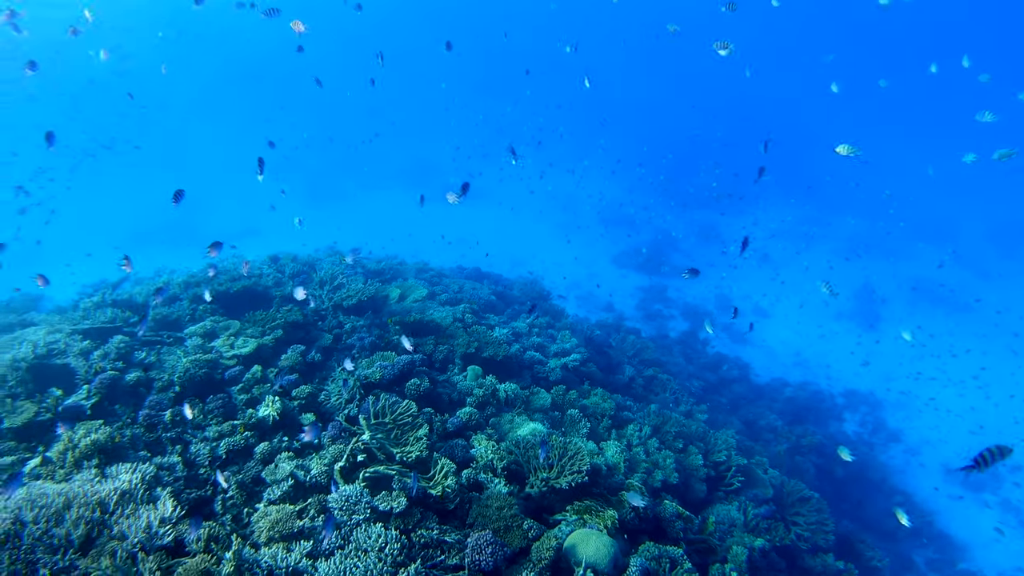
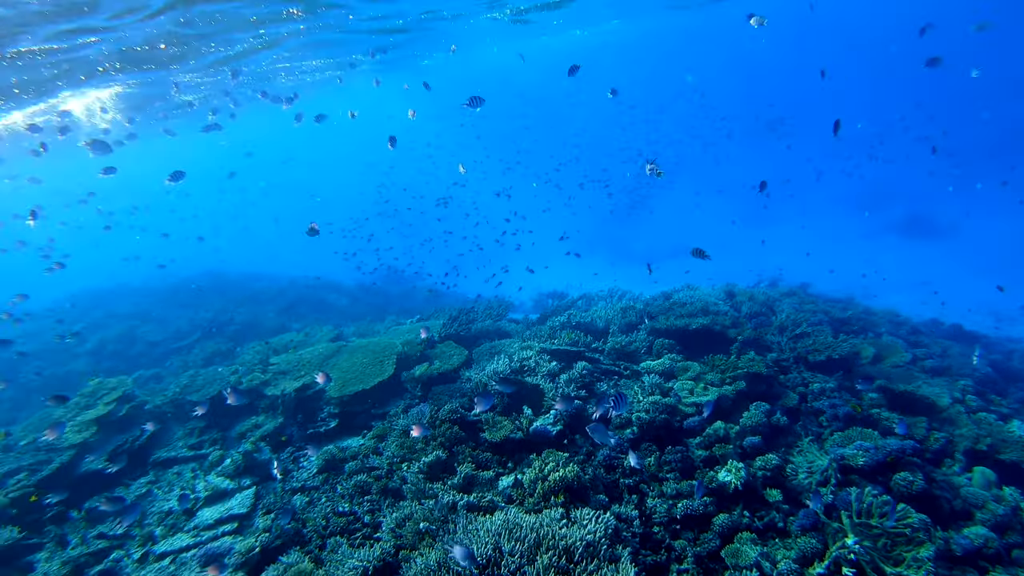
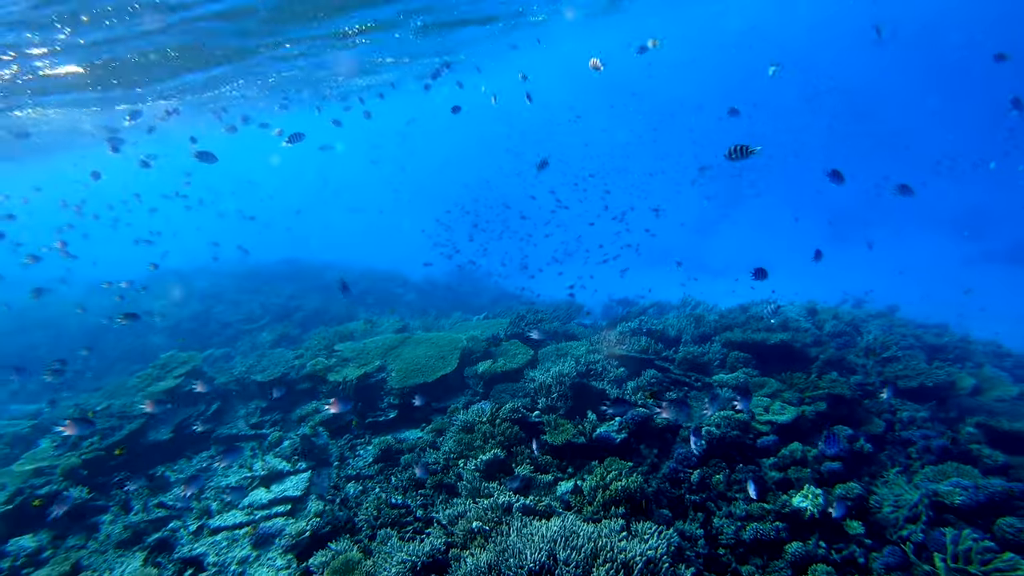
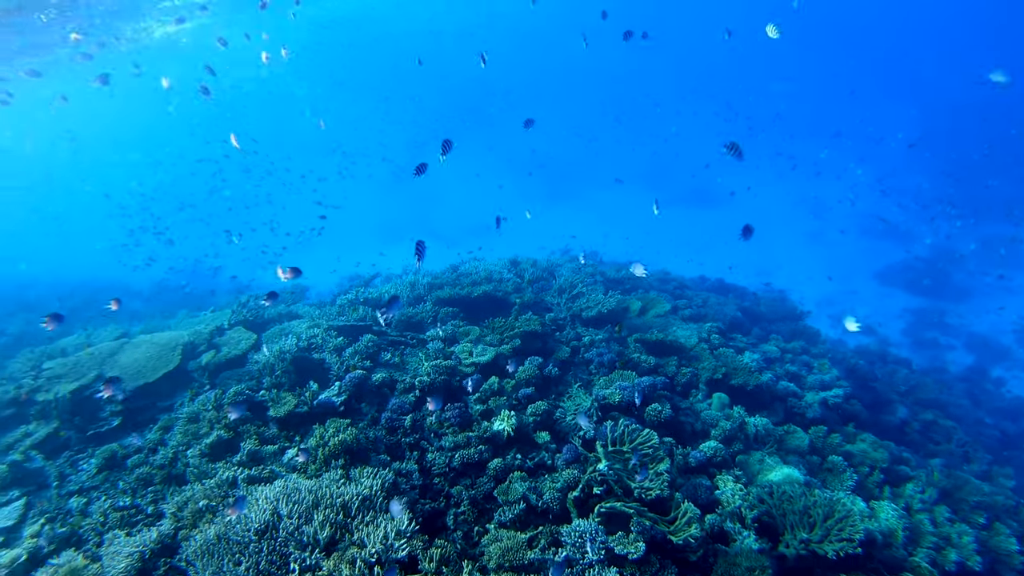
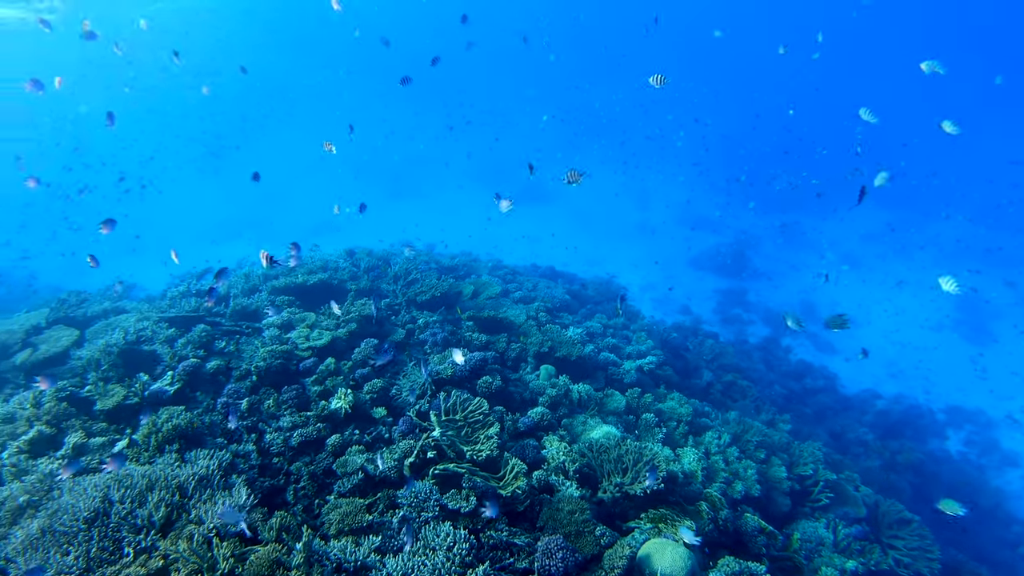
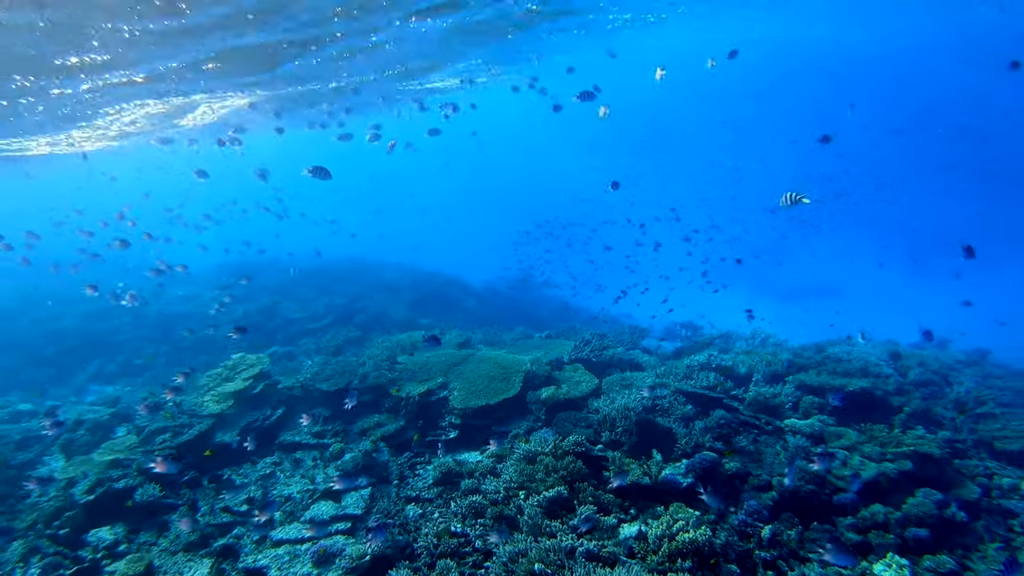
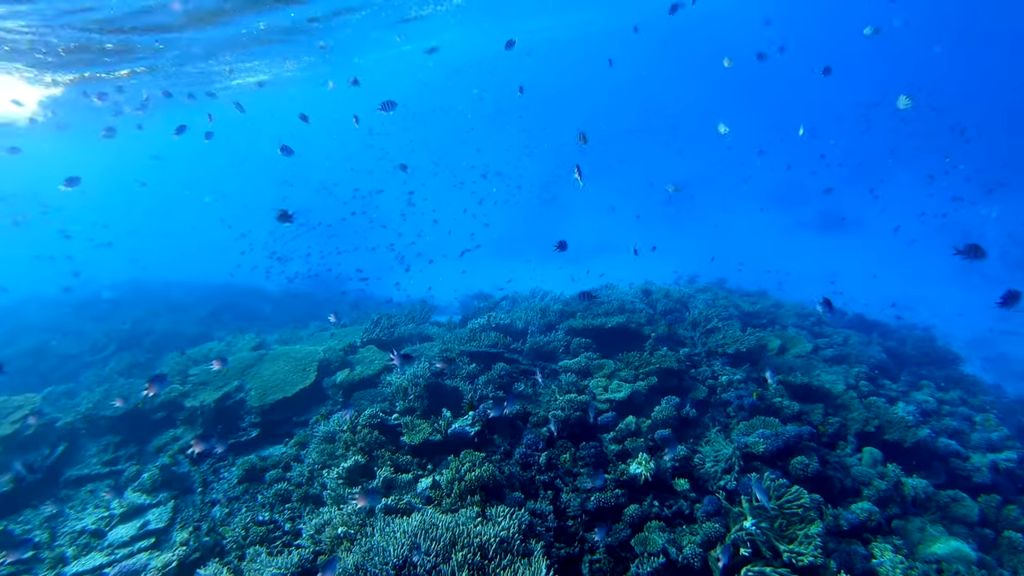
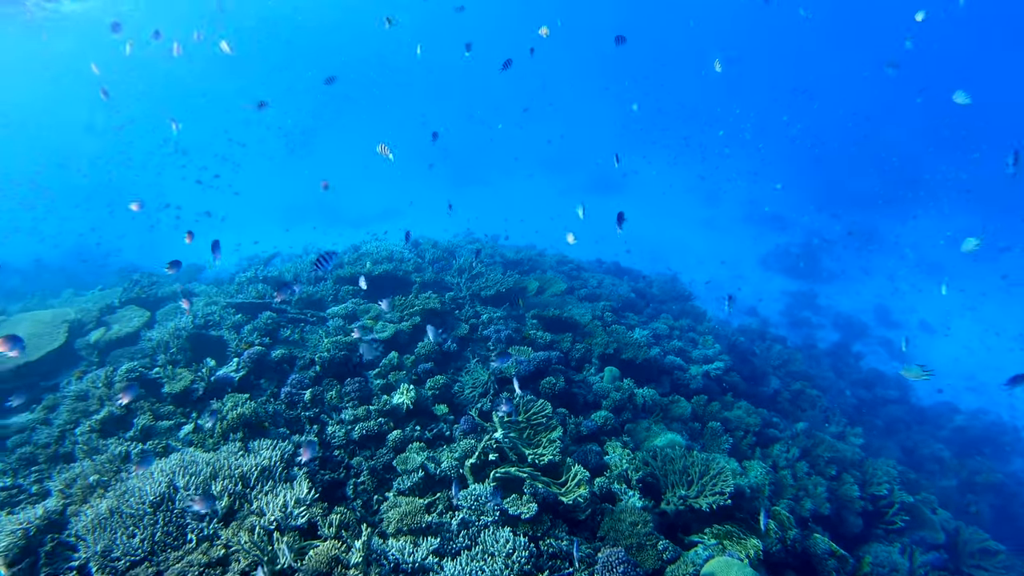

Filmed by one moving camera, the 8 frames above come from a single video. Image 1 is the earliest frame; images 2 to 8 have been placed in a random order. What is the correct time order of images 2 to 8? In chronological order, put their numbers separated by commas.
5, 8, 4, 7, 2, 3, 6
